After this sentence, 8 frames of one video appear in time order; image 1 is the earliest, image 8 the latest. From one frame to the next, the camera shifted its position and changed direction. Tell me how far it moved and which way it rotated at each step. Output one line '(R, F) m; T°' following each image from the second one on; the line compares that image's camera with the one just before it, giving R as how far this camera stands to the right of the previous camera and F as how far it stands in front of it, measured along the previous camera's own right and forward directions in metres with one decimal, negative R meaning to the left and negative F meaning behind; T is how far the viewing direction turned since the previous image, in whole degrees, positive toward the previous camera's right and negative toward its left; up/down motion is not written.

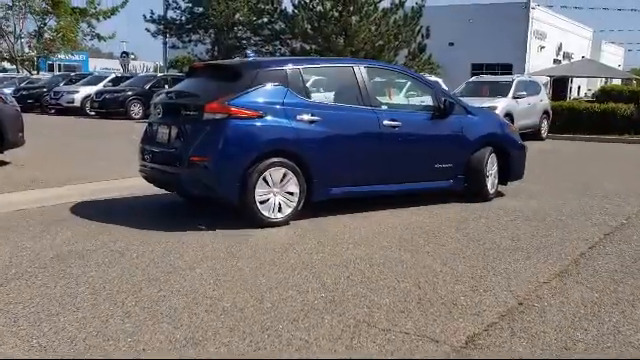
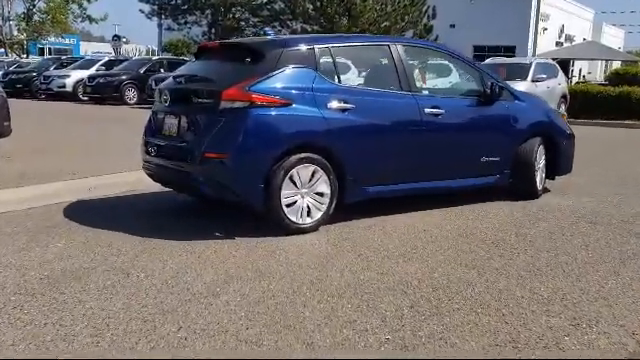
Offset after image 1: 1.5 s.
(-0.4, +1.1) m; +1°
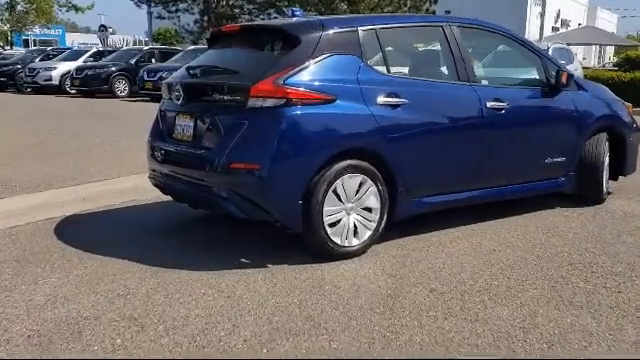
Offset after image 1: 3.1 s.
(-0.5, +1.2) m; +1°
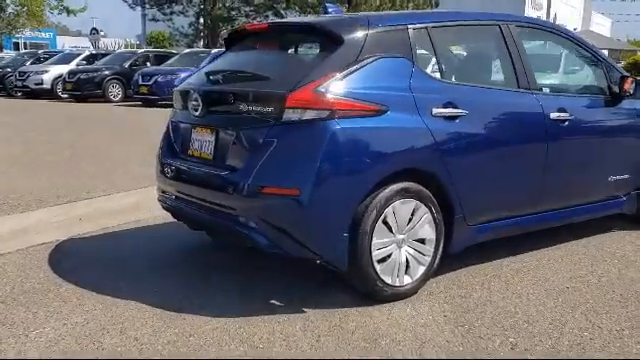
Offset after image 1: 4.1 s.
(-0.4, +0.8) m; +1°
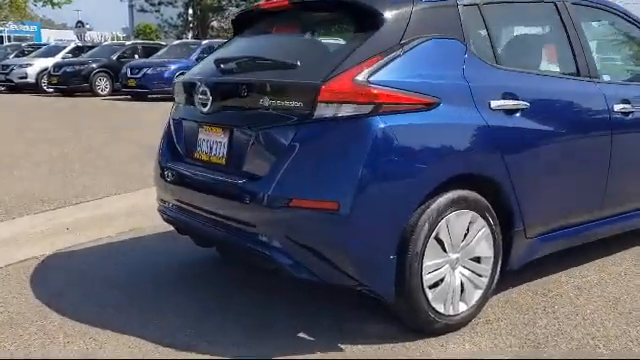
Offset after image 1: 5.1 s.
(-0.3, +0.8) m; +1°
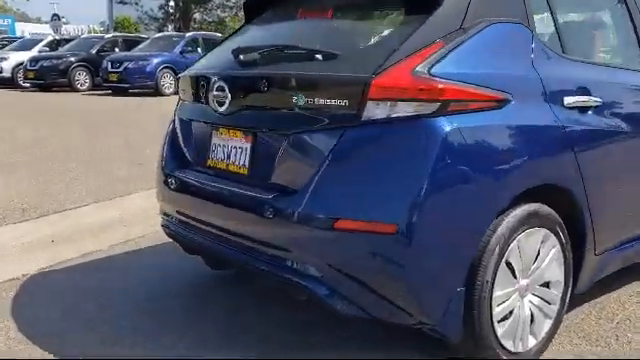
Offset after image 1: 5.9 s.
(-0.3, +0.6) m; +2°
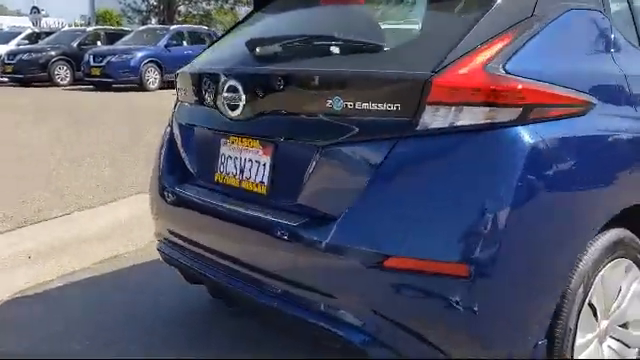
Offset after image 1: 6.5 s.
(-0.2, +0.6) m; +1°
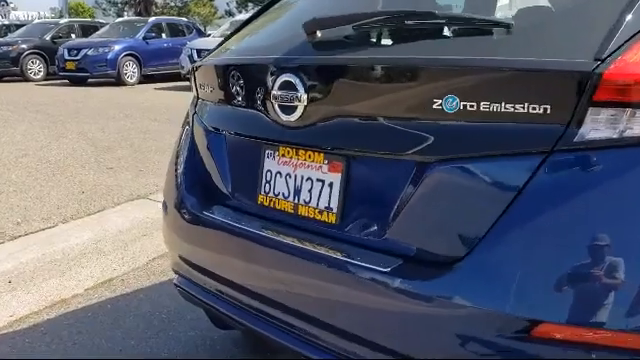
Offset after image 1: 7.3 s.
(-0.3, +0.6) m; +2°
